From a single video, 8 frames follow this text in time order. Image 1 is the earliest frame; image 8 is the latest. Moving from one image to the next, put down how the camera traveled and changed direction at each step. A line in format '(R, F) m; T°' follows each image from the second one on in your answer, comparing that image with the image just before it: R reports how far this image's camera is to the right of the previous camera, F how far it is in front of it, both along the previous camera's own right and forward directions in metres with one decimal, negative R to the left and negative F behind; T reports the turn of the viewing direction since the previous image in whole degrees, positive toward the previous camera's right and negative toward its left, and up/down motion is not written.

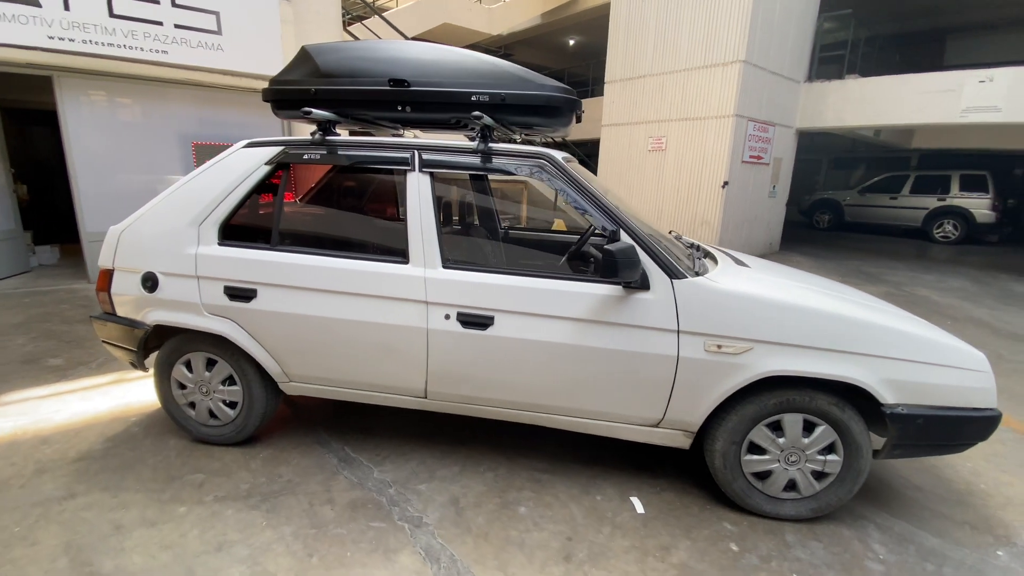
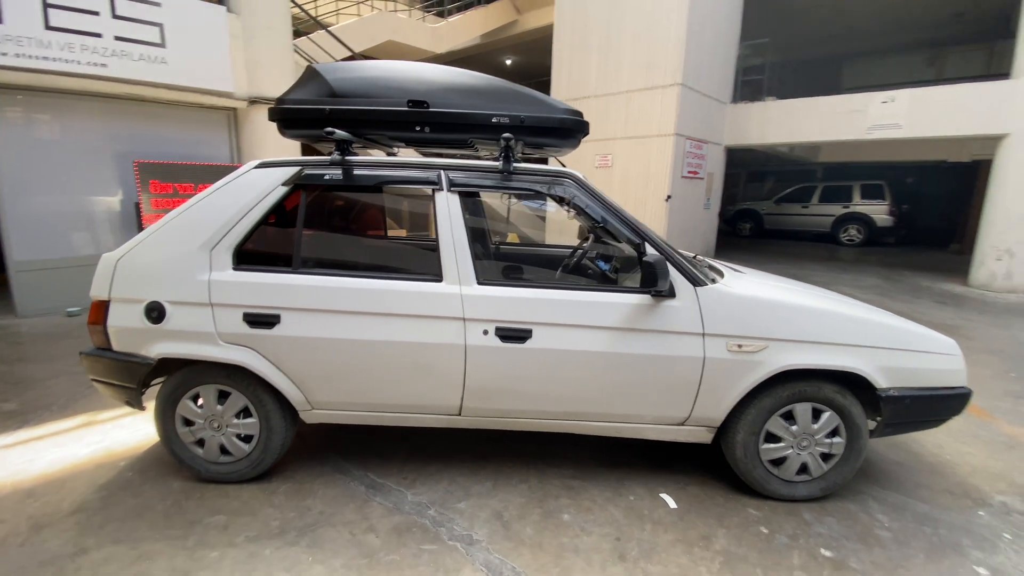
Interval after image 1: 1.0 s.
(-0.5, 0.0) m; +8°
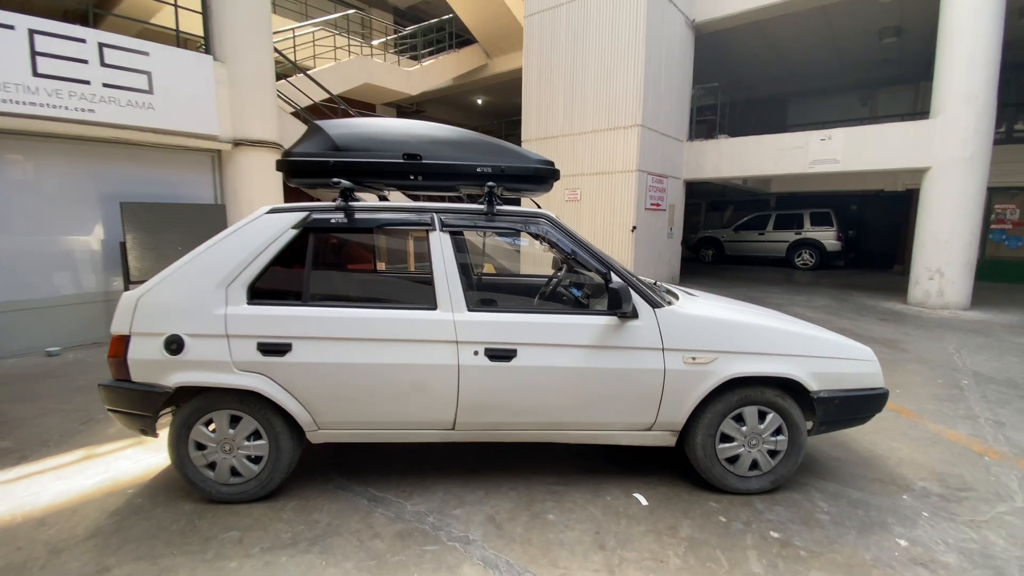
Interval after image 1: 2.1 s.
(-0.1, -0.4) m; +3°
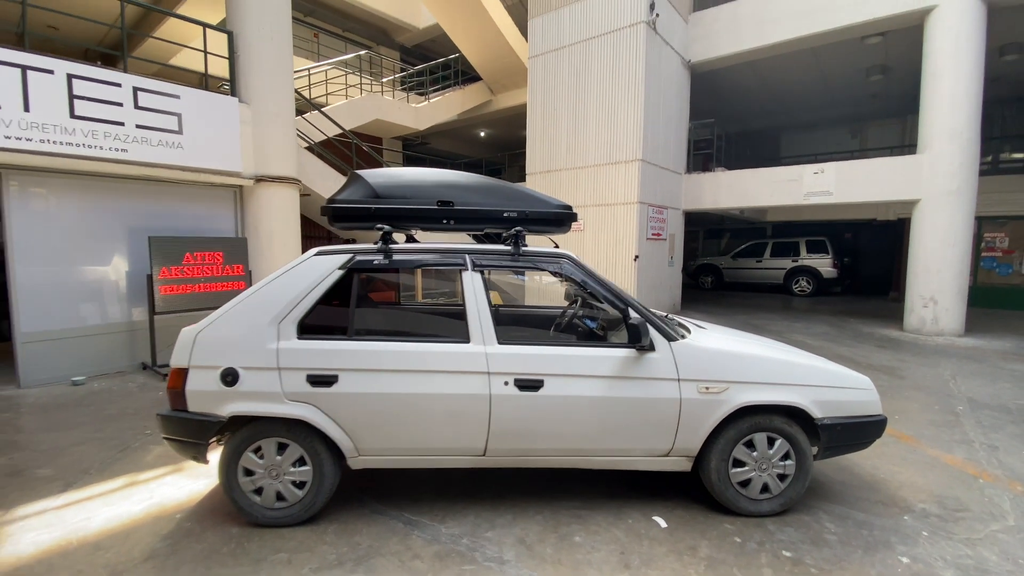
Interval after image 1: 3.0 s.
(-0.2, -0.3) m; 0°
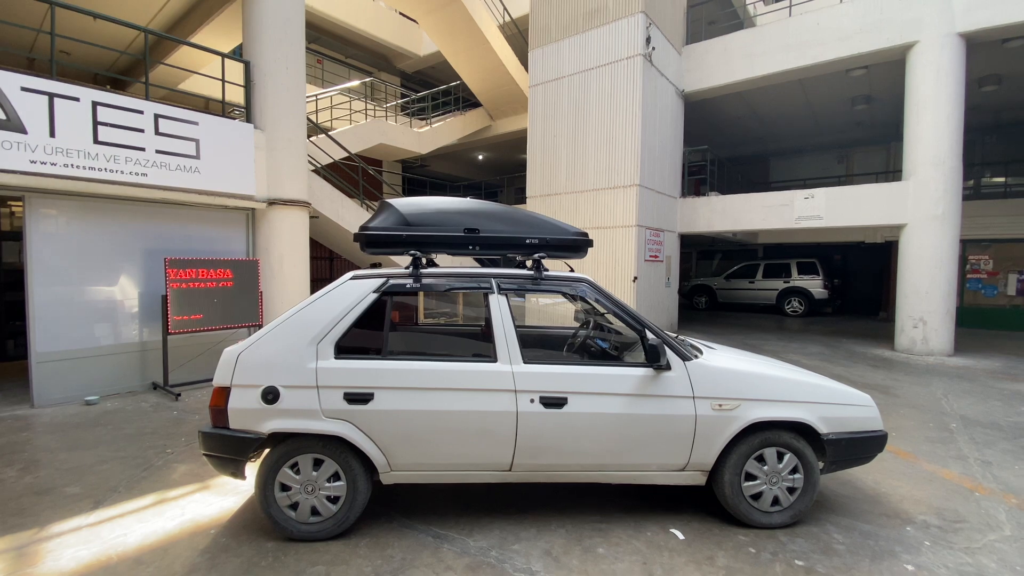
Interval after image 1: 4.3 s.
(-0.2, -0.2) m; +1°
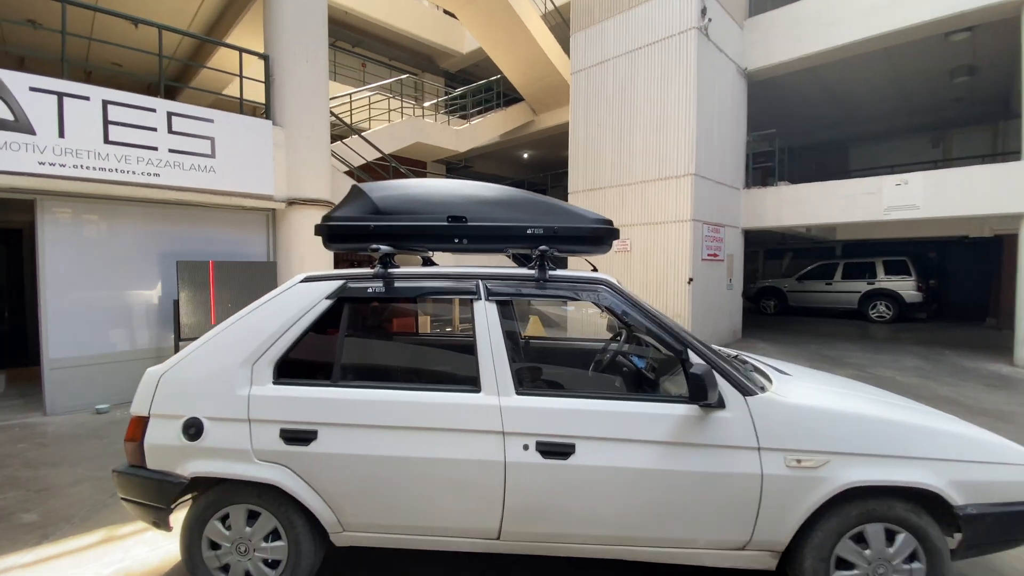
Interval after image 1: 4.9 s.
(+0.3, +0.8) m; -7°
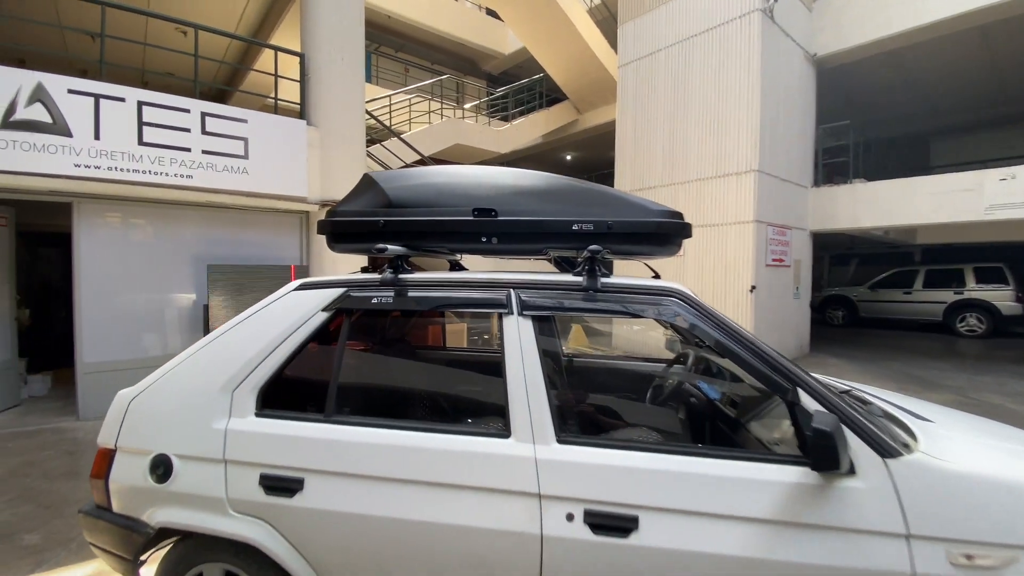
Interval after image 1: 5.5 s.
(0.0, +0.6) m; -5°
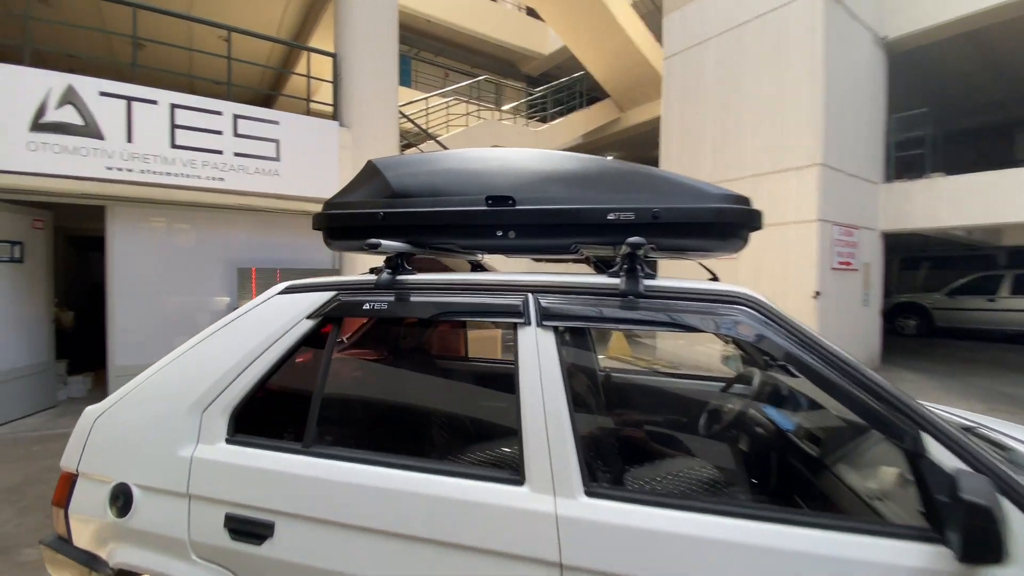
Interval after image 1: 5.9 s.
(+0.1, +0.4) m; -5°
